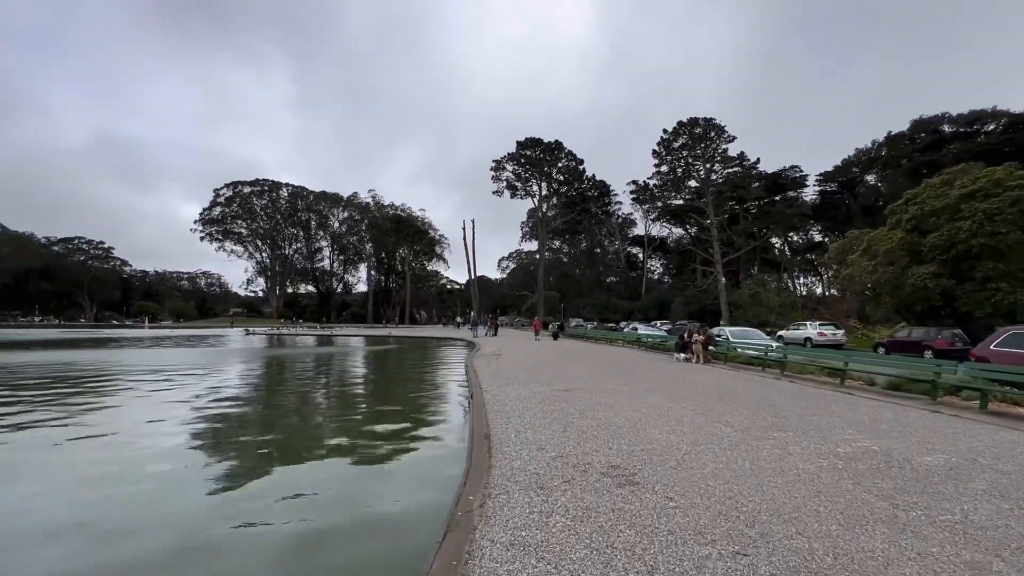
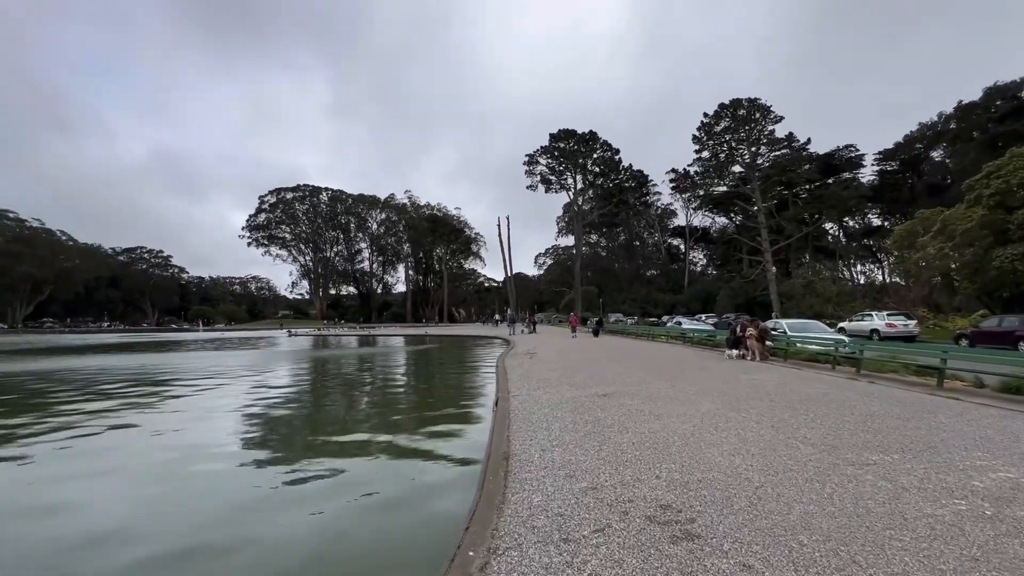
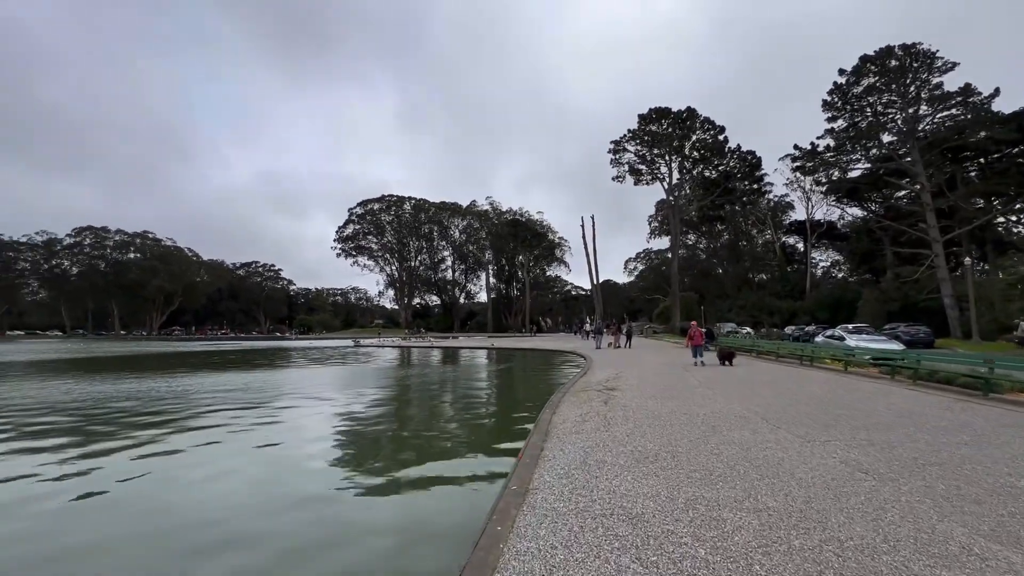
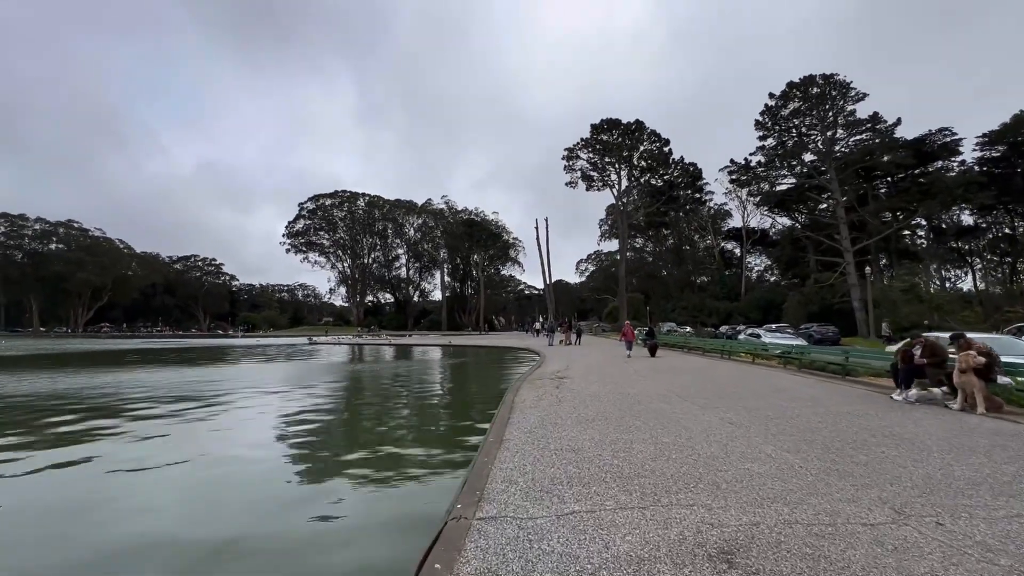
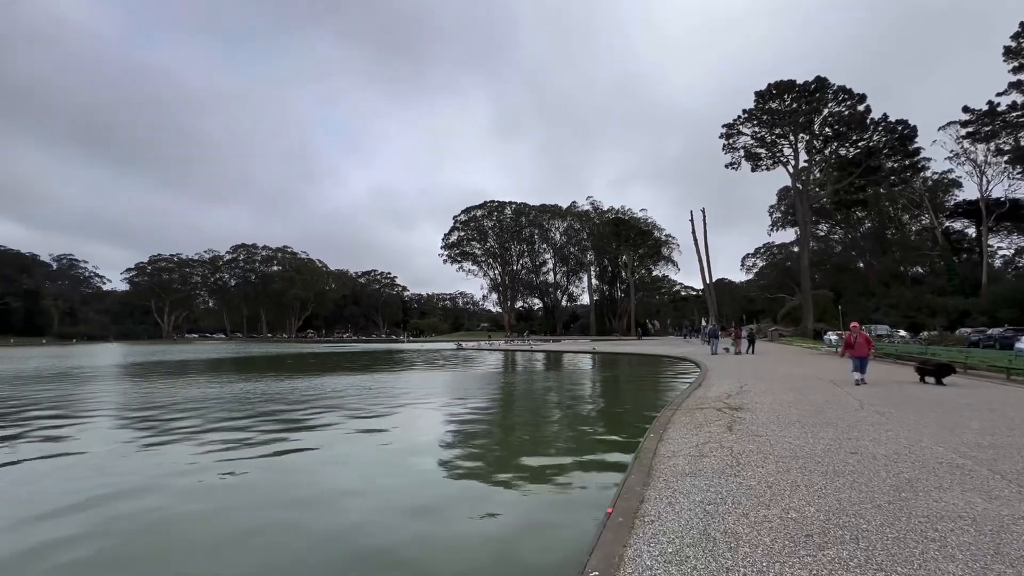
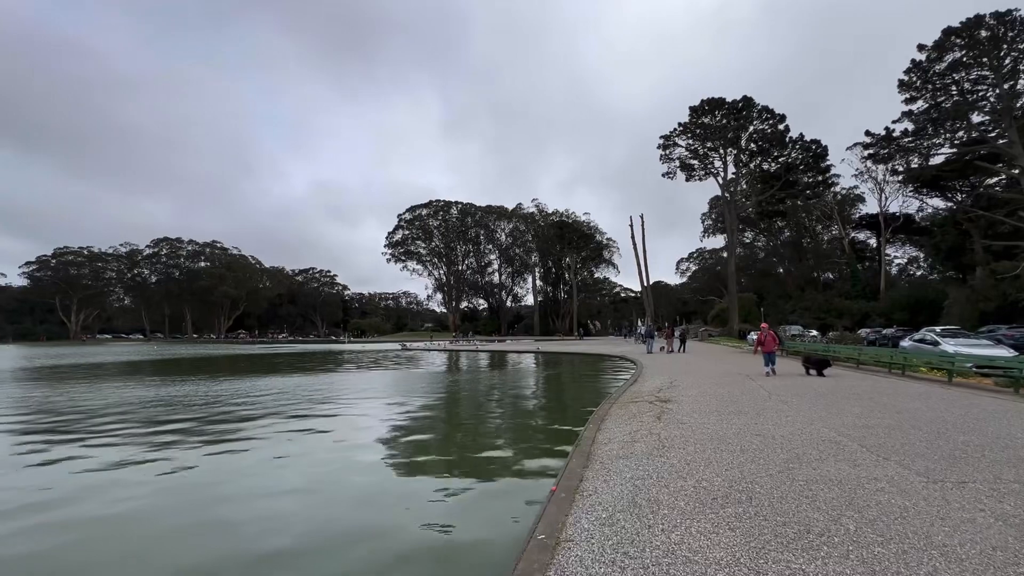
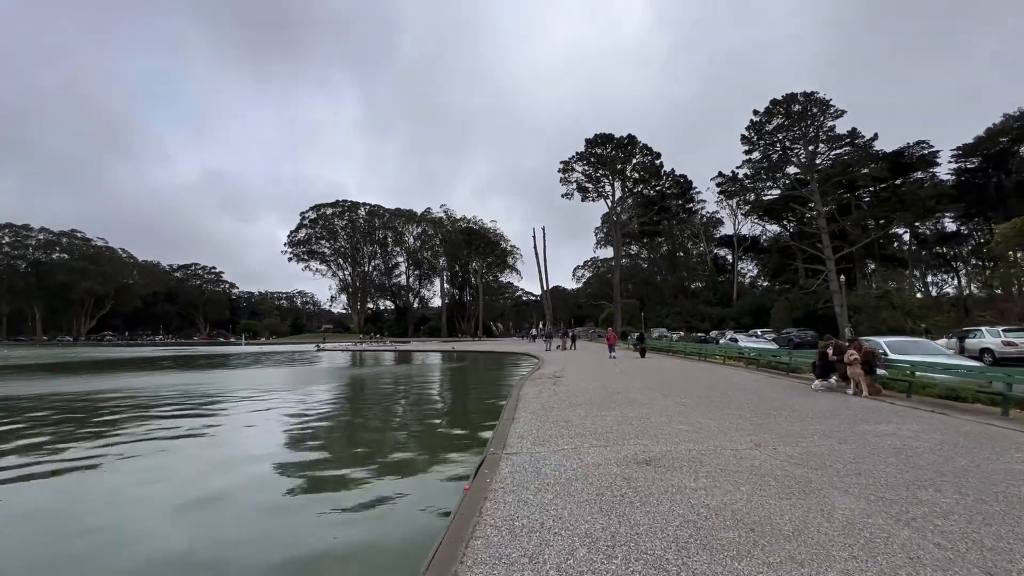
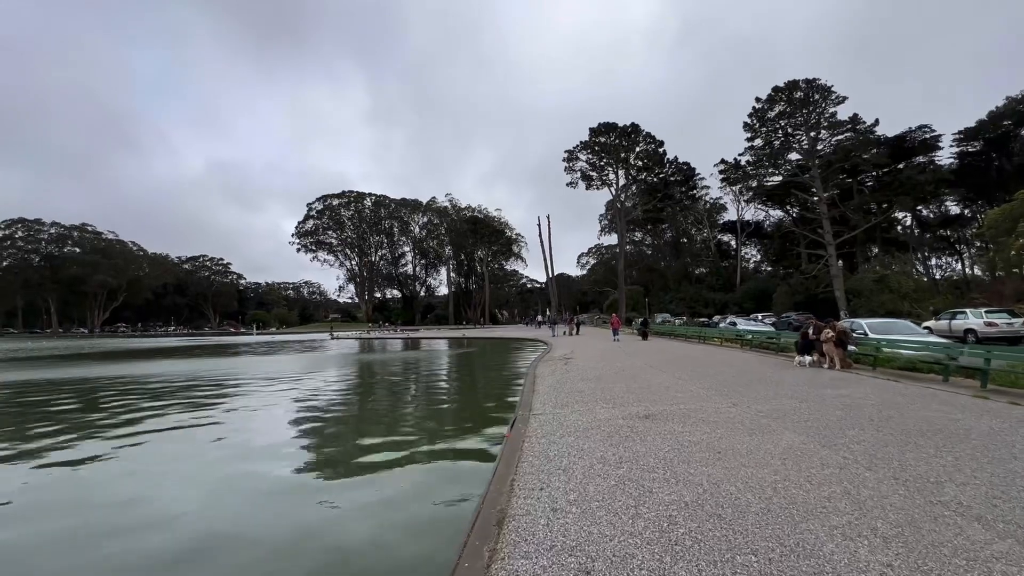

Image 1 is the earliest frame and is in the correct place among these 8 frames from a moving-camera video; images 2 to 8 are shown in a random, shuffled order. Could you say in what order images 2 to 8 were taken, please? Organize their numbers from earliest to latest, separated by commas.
2, 8, 7, 4, 3, 6, 5
